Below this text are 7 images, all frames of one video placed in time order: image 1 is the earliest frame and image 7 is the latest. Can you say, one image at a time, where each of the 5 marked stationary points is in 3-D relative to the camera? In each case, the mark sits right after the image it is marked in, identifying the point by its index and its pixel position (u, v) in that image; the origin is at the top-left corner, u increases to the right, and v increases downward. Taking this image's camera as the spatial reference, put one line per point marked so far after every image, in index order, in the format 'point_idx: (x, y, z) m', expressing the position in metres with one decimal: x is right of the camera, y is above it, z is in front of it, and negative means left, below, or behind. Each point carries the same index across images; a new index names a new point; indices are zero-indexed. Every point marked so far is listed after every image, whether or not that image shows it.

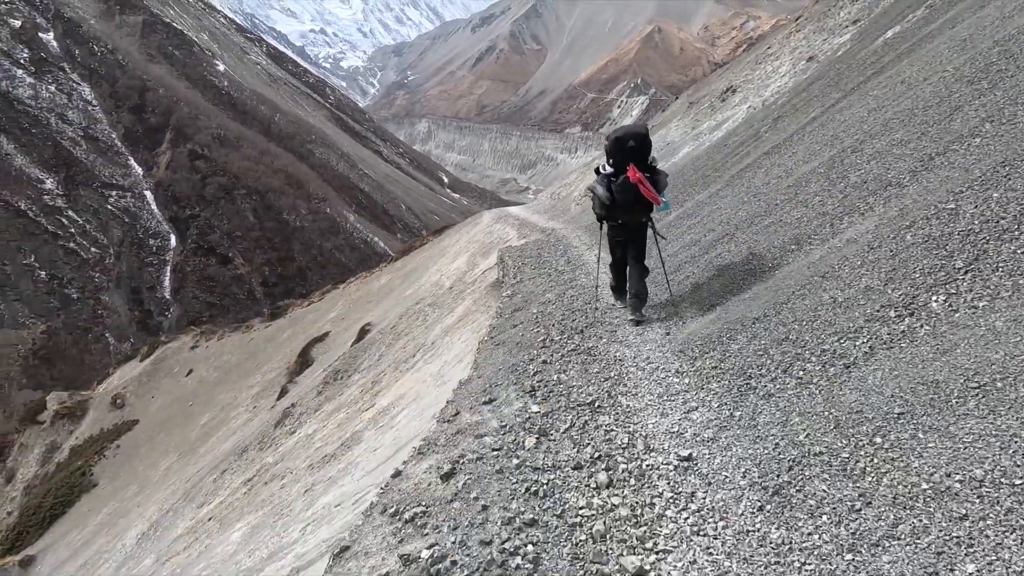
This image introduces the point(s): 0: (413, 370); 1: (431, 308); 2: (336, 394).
0: (-2.7, -2.2, +14.3) m
1: (-2.8, -0.7, +18.7) m
2: (-6.0, -3.6, +18.2) m
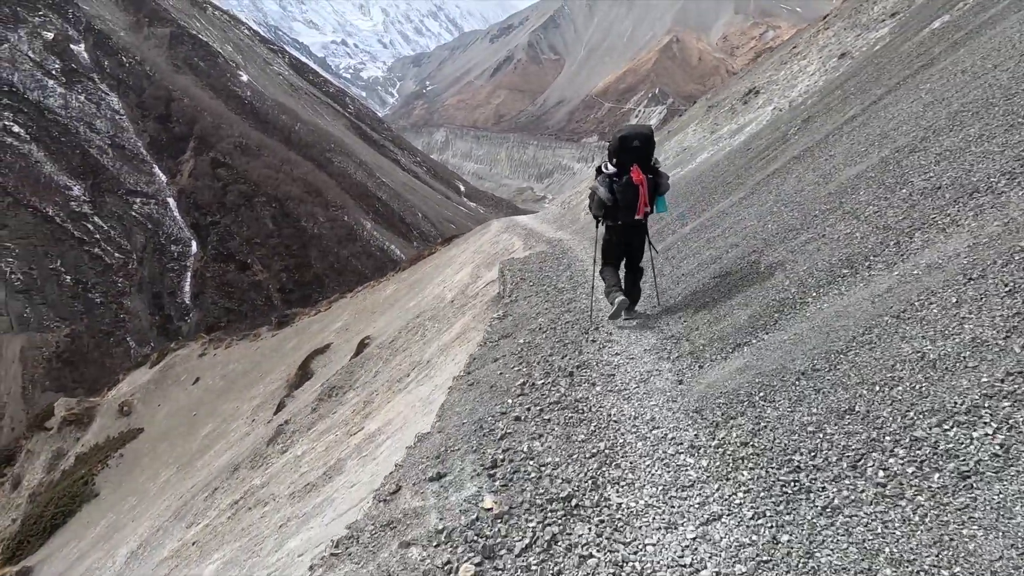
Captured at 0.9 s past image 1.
0: (-2.7, -2.6, +13.2) m
1: (-2.7, -1.2, +17.7) m
2: (-5.9, -4.0, +17.2) m
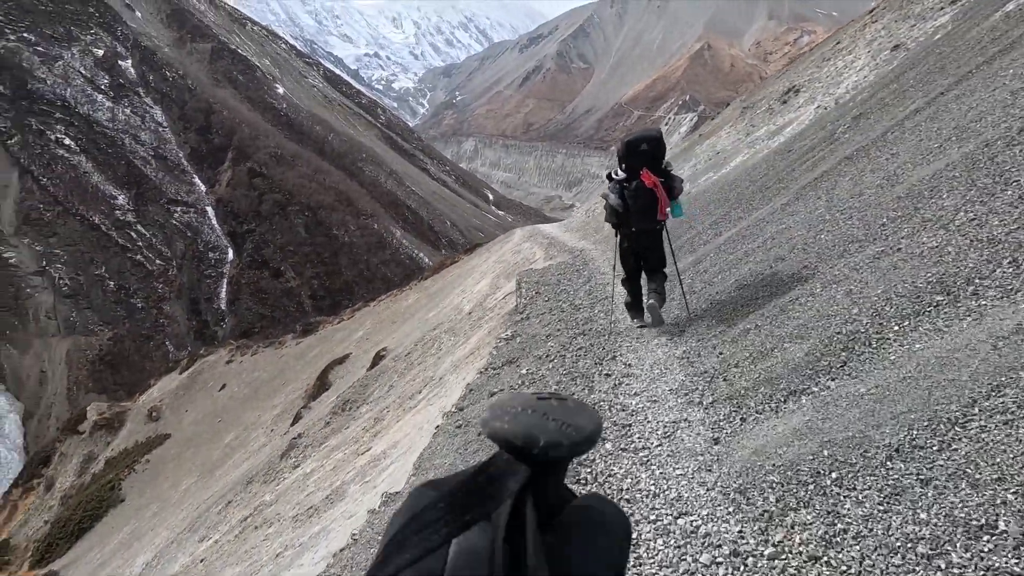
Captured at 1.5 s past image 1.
0: (-2.3, -2.9, +12.5) m
1: (-2.0, -1.5, +16.9) m
2: (-5.3, -4.3, +16.6) m
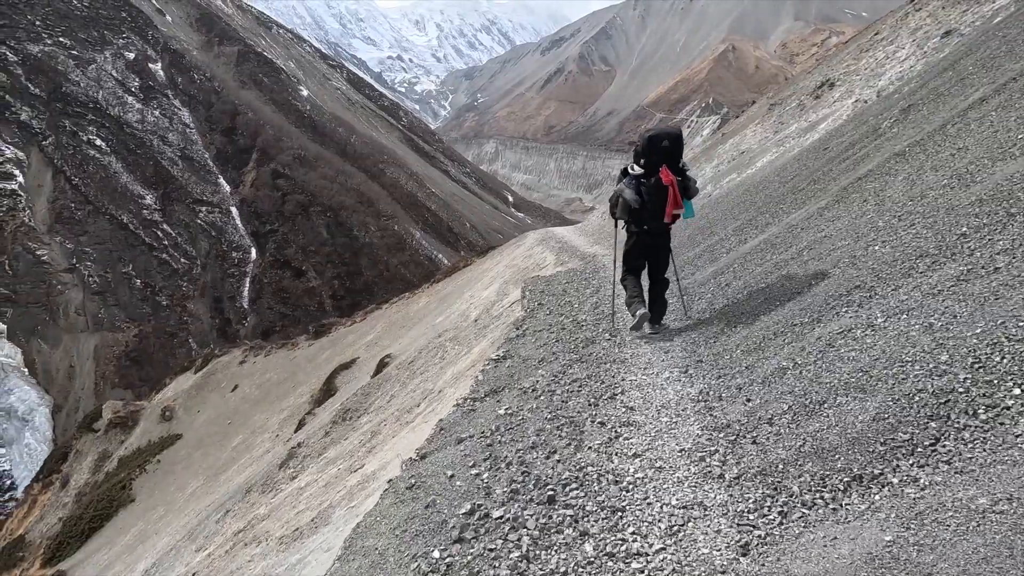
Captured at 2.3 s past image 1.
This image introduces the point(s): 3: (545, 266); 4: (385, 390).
0: (-2.3, -3.0, +11.6) m
1: (-1.8, -1.7, +16.1) m
2: (-5.1, -4.5, +15.9) m
3: (+1.1, +0.8, +18.2) m
4: (-4.0, -3.2, +16.7) m
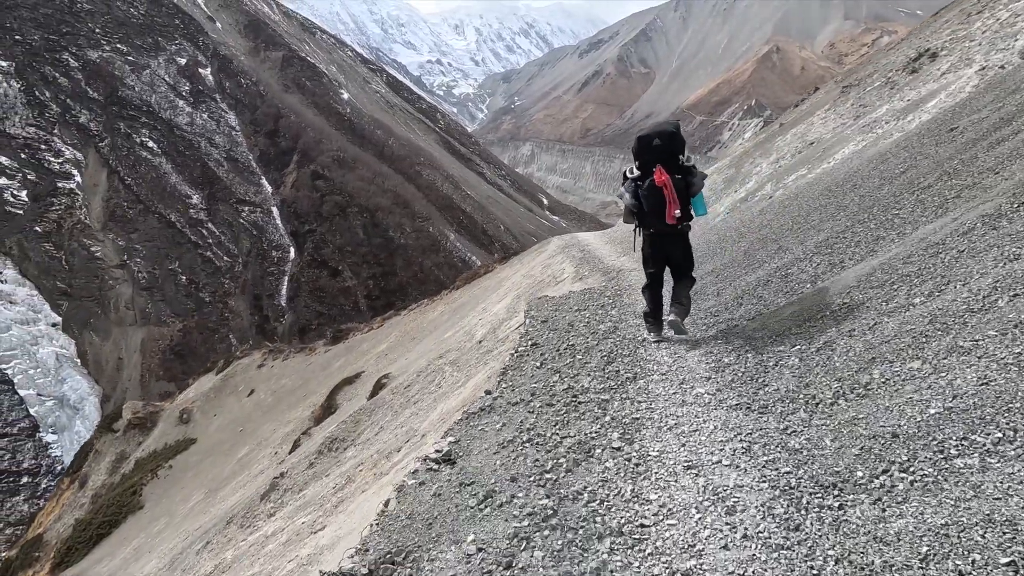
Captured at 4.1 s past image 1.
0: (-2.3, -3.4, +9.4) m
1: (-1.5, -2.1, +13.8) m
2: (-4.9, -4.8, +13.7) m
3: (+1.6, +0.3, +15.7) m
4: (-3.7, -3.6, +14.5) m
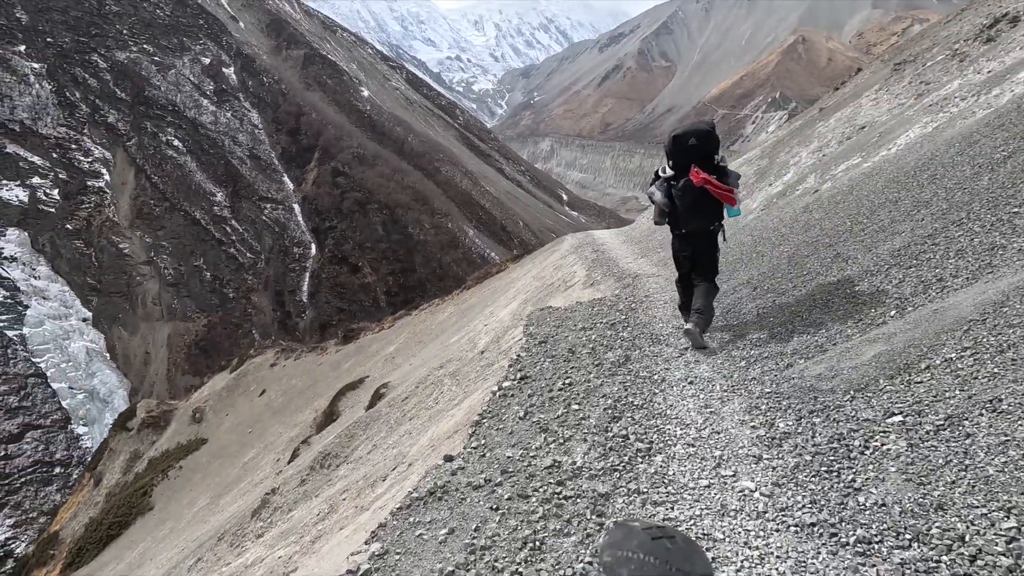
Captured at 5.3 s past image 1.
0: (-2.4, -3.6, +8.2) m
1: (-1.4, -2.2, +12.6) m
2: (-4.8, -4.9, +12.7) m
3: (+1.7, +0.2, +14.3) m
4: (-3.6, -3.7, +13.4) m
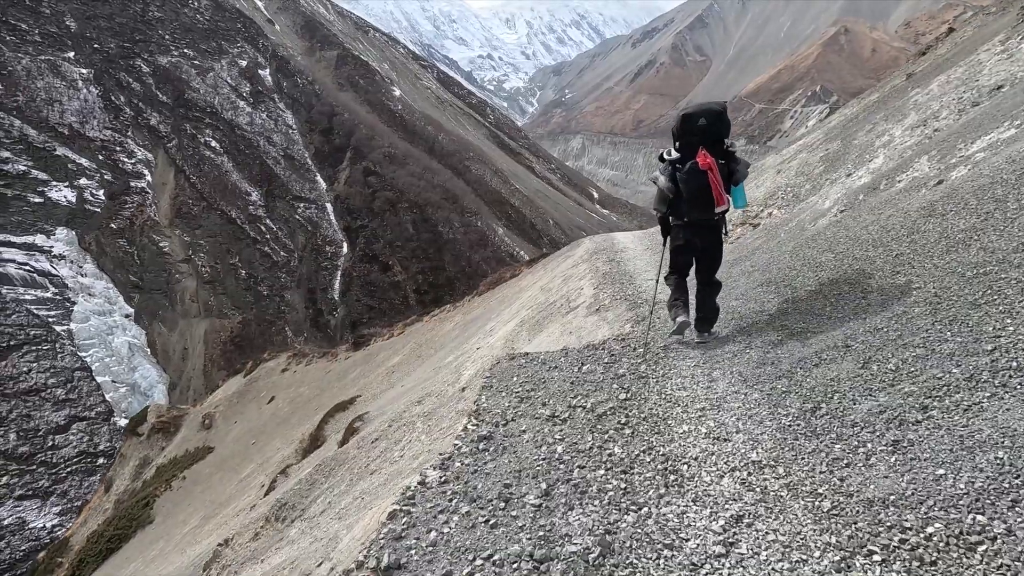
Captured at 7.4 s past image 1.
0: (-2.8, -4.0, +5.7) m
1: (-1.7, -2.6, +10.0) m
2: (-5.0, -5.3, +10.3) m
3: (+1.6, -0.2, +11.6) m
4: (-3.8, -4.1, +11.0) m
